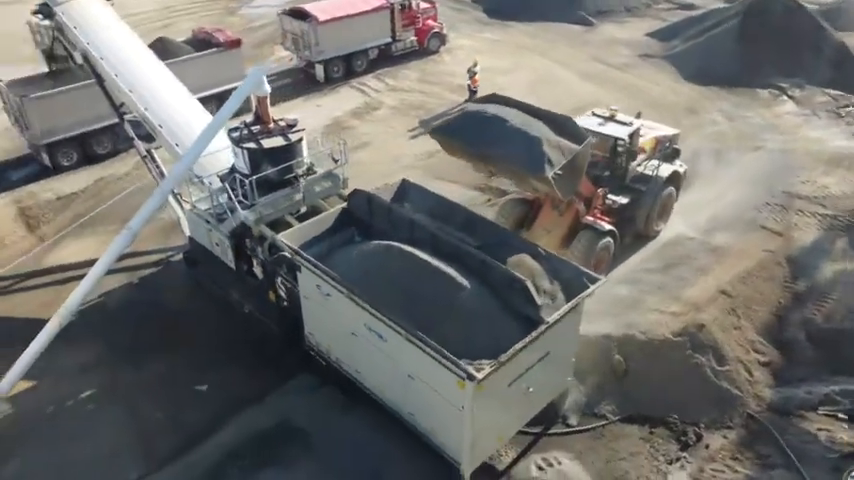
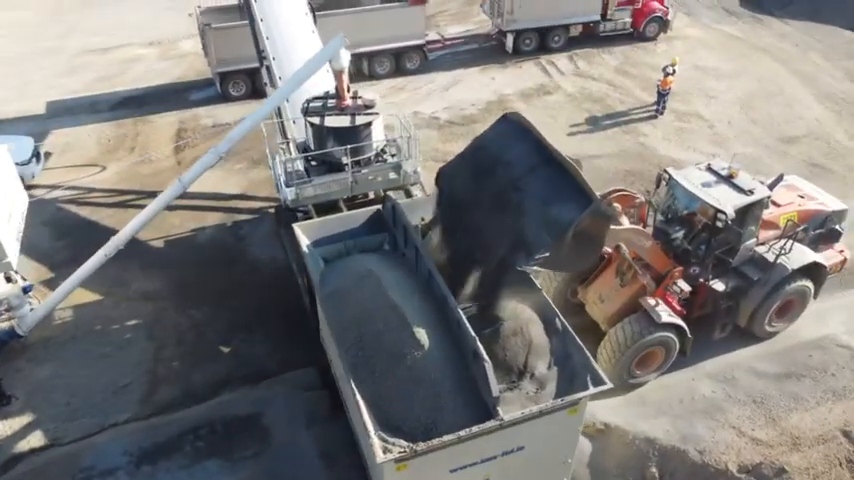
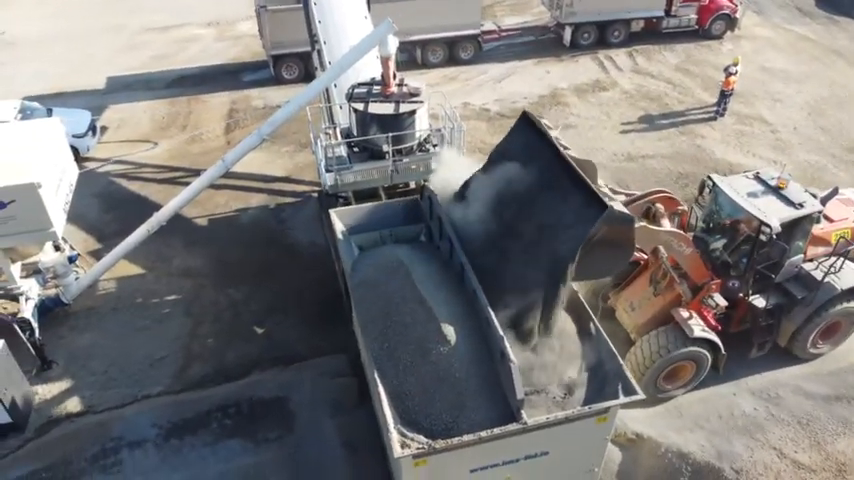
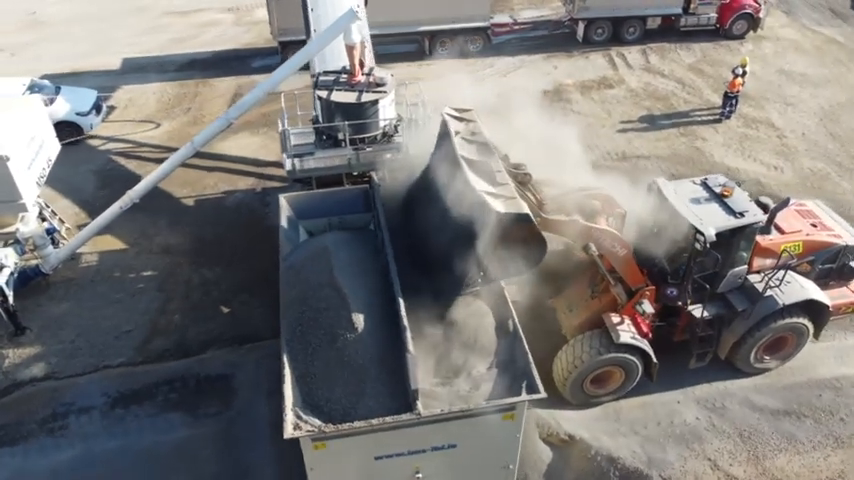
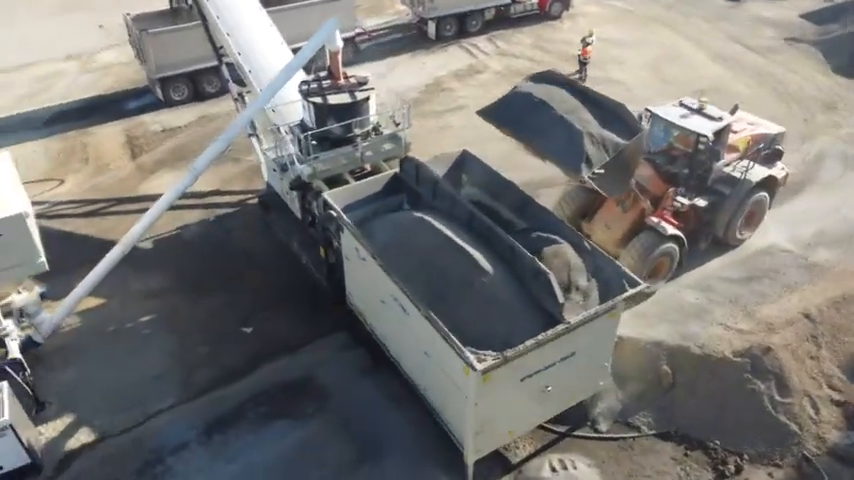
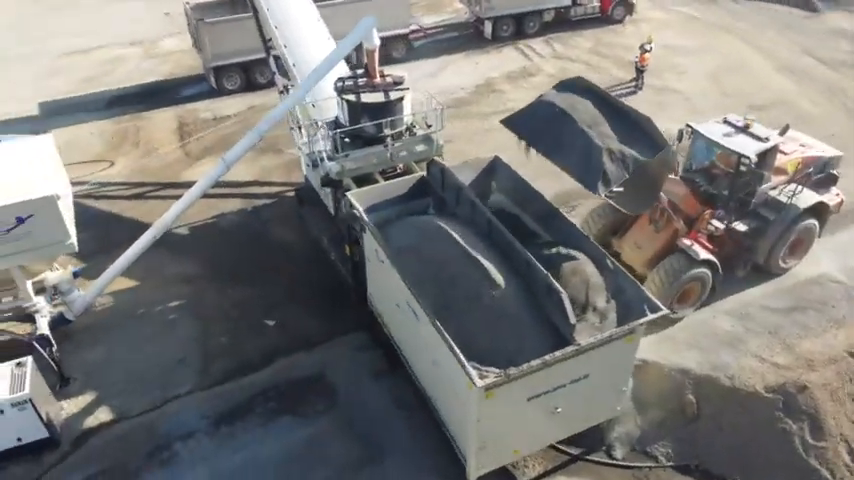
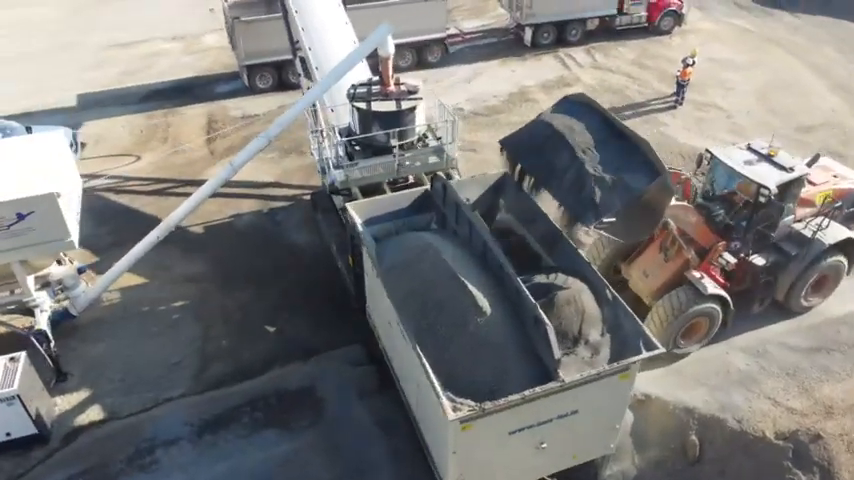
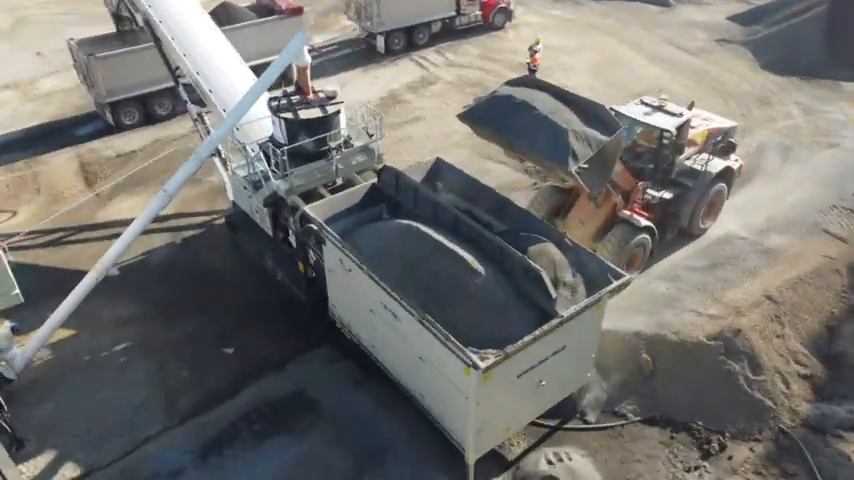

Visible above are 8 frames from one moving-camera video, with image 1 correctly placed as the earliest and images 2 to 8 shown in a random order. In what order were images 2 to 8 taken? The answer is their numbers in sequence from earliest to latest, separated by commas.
8, 5, 6, 7, 2, 3, 4
